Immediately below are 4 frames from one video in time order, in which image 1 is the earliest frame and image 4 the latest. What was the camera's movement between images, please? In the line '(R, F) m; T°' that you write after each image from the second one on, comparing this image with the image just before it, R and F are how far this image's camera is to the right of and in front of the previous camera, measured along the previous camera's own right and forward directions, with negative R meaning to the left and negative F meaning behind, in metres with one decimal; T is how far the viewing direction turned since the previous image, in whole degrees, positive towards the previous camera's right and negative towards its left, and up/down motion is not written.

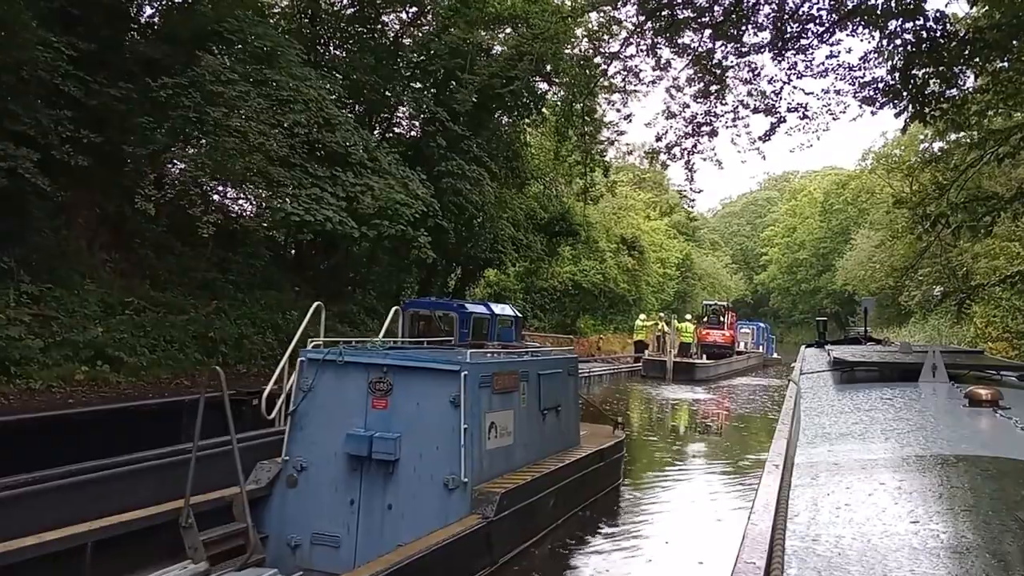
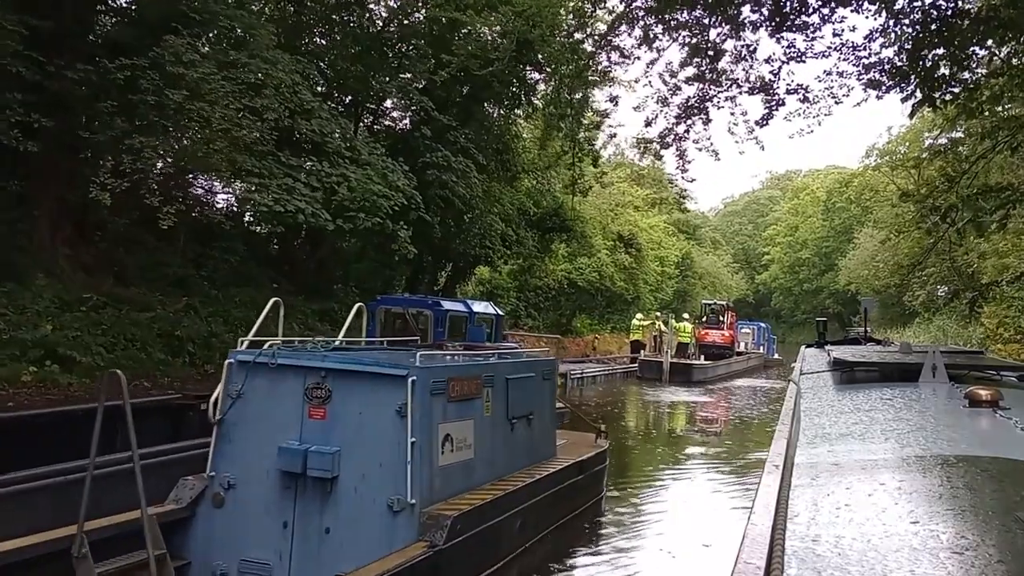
(+0.3, +0.7) m; 0°
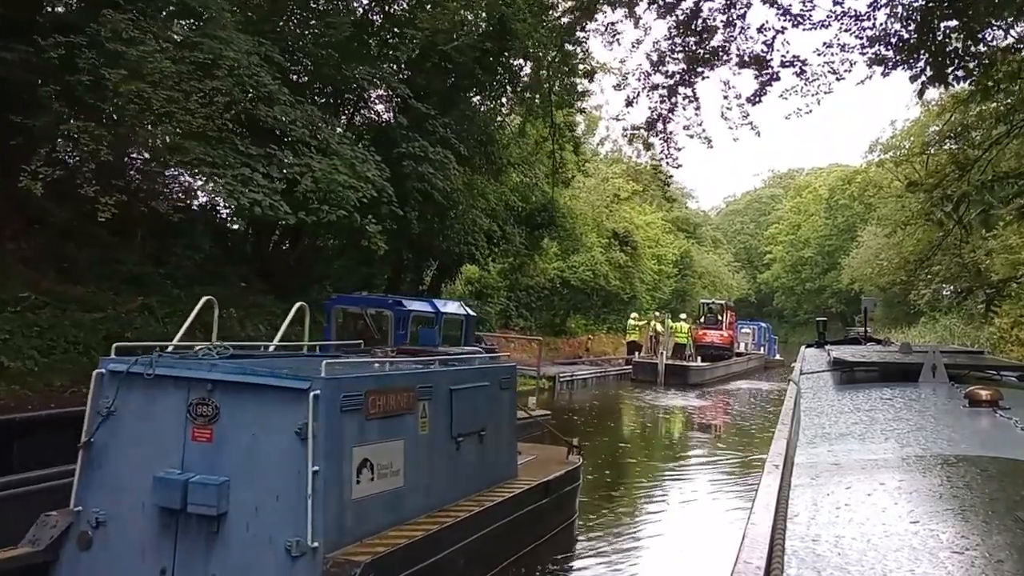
(+0.4, +0.9) m; 0°
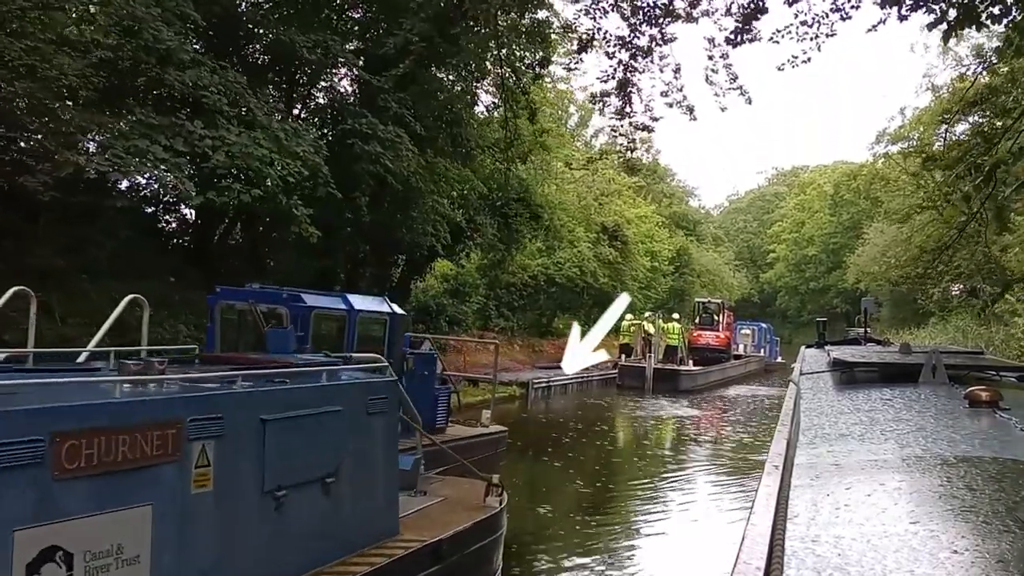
(+0.7, +1.6) m; 0°
